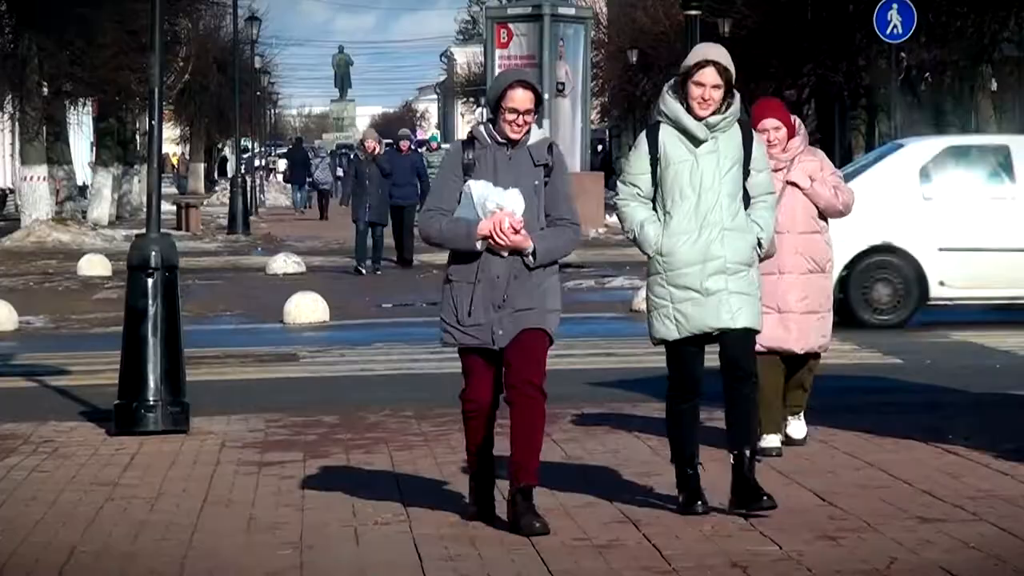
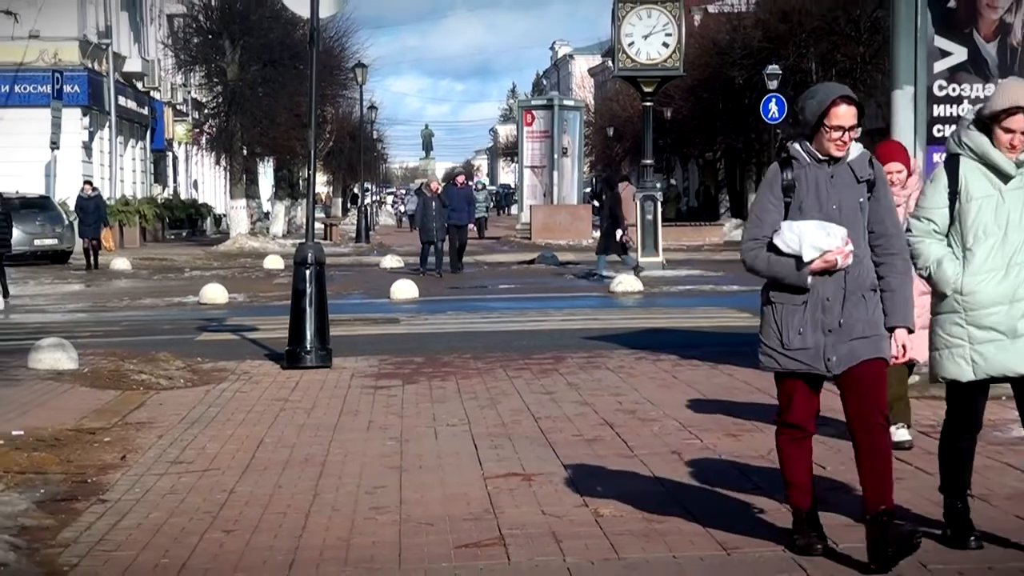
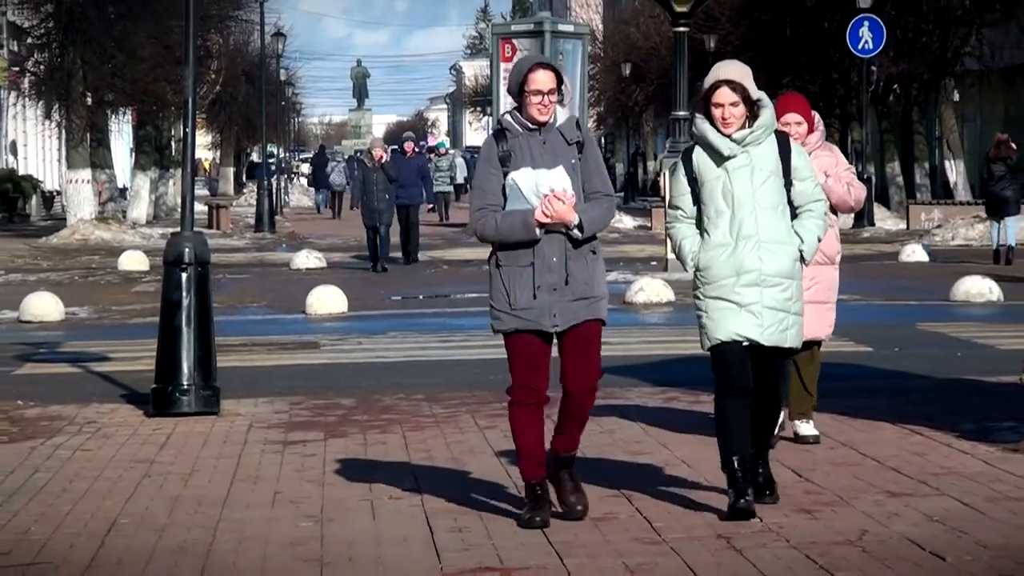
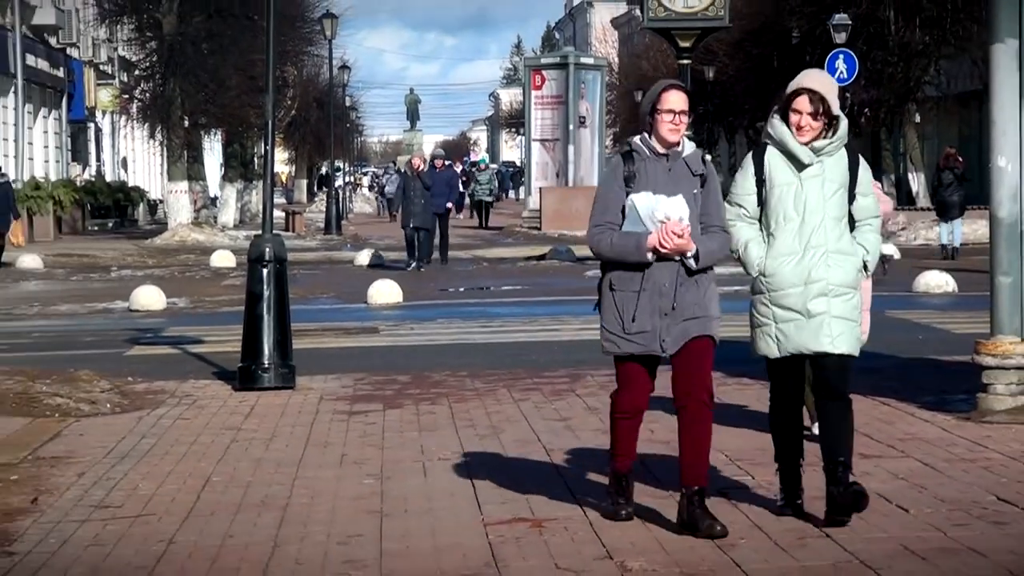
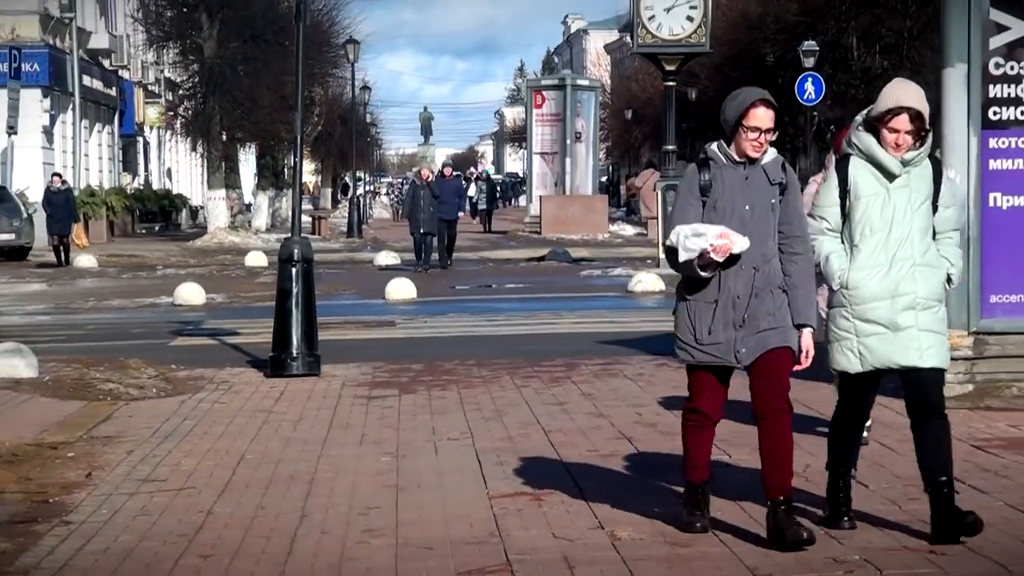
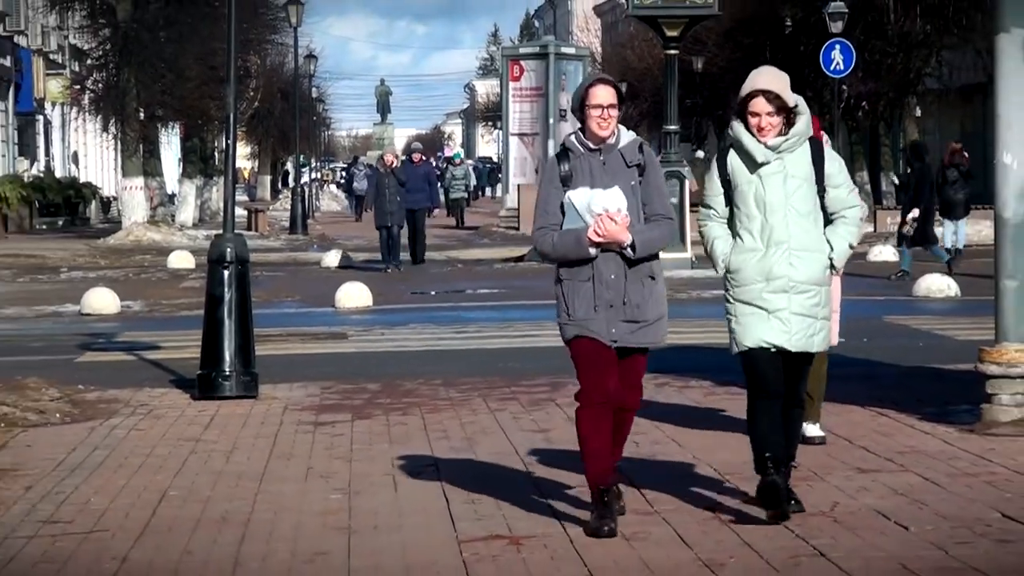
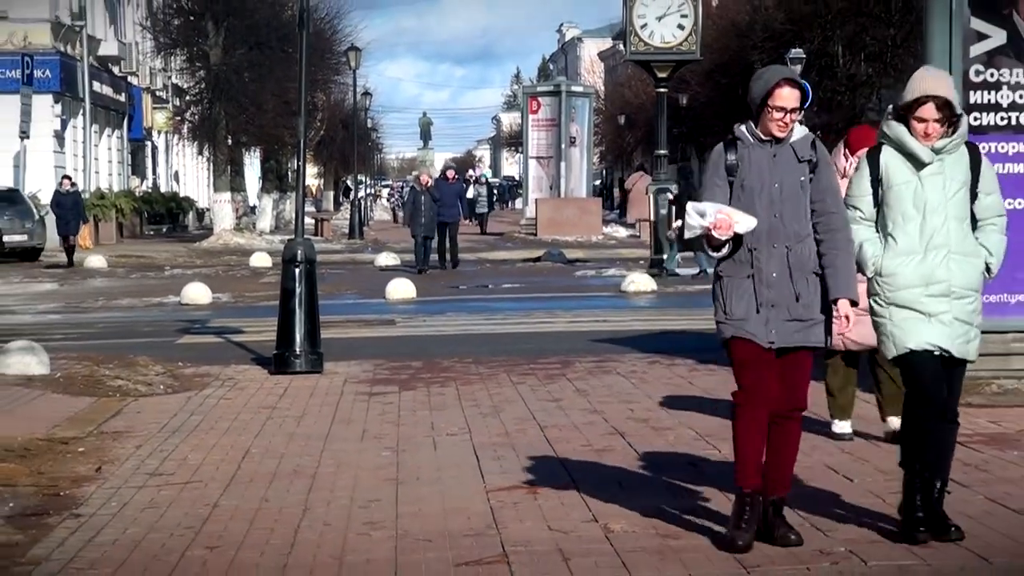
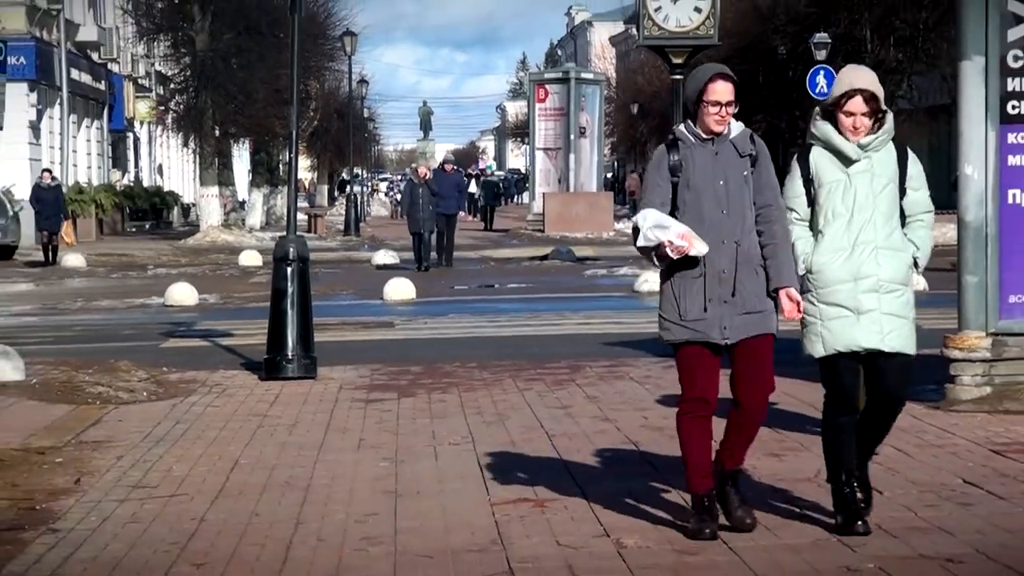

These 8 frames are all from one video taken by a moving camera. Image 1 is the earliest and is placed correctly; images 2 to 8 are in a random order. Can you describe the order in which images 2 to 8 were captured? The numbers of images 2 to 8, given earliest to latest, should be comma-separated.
3, 6, 4, 8, 5, 7, 2
